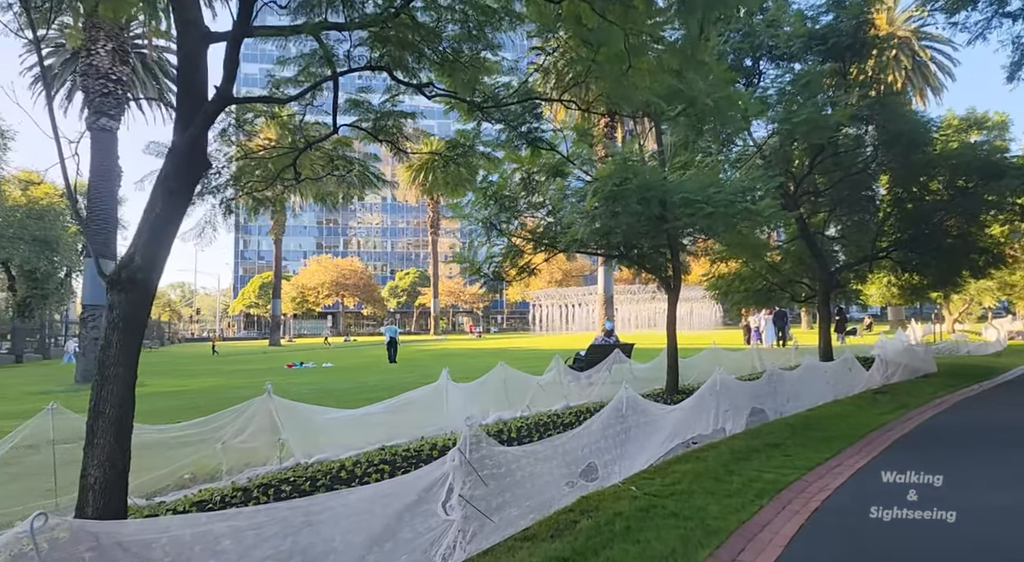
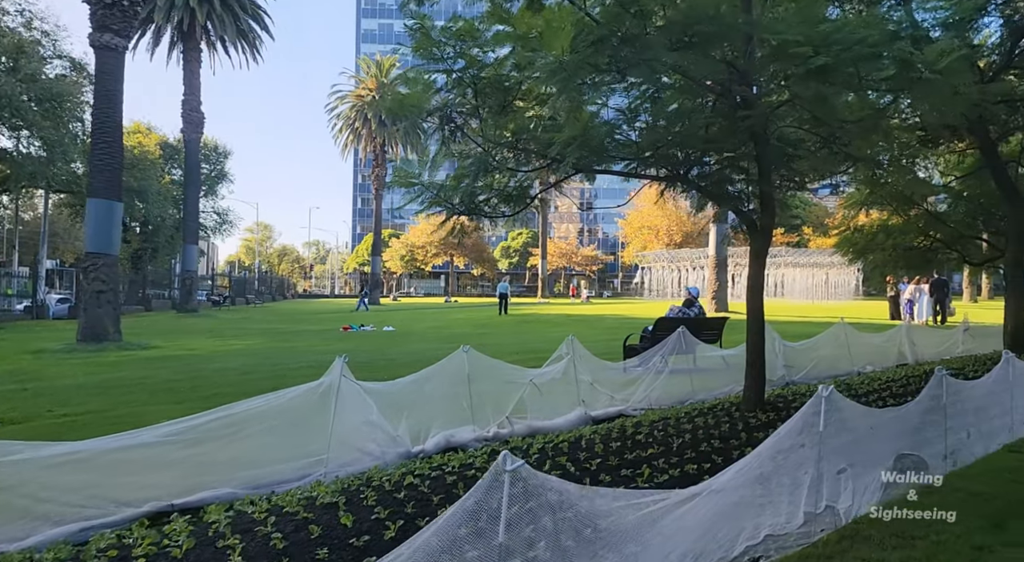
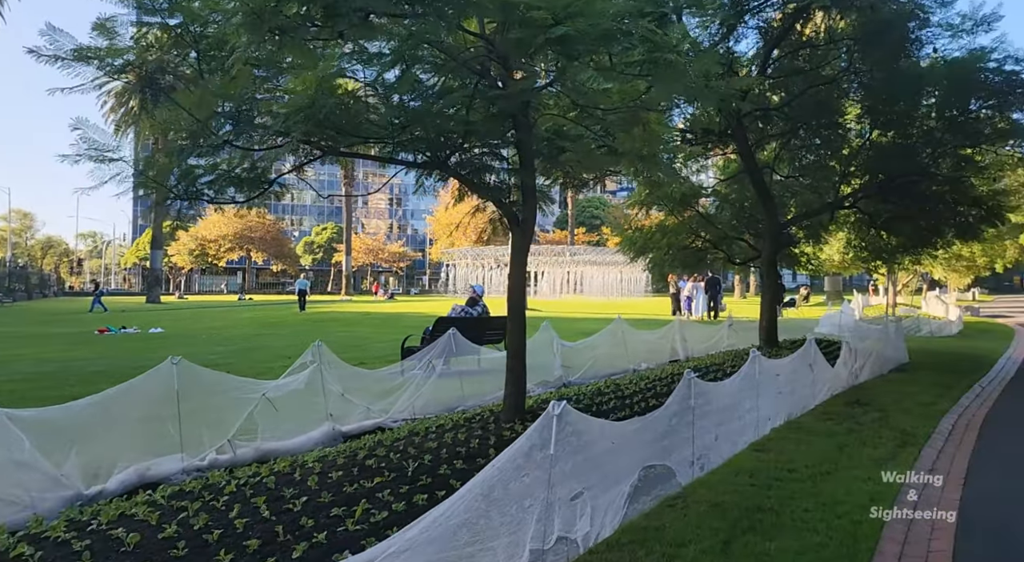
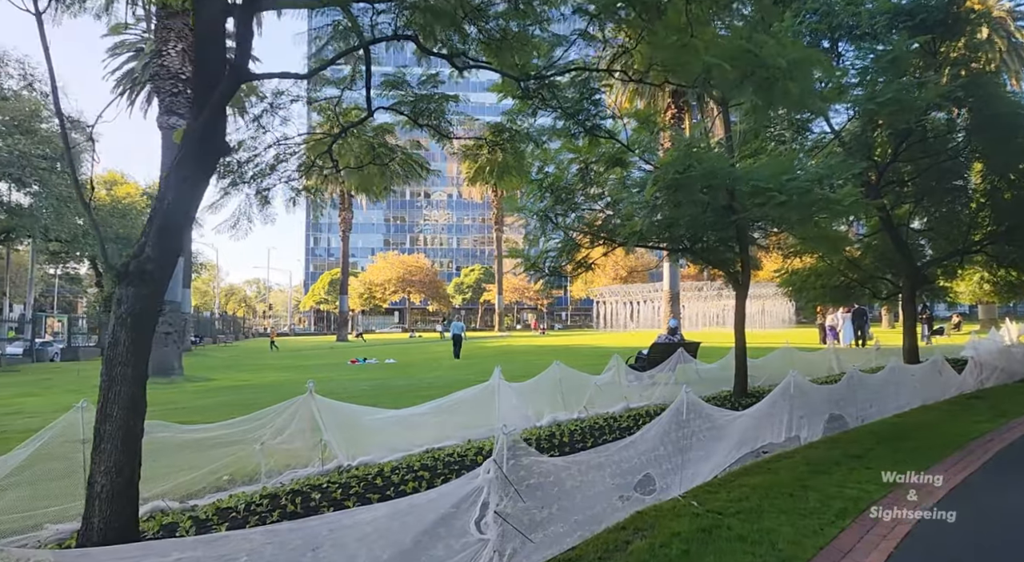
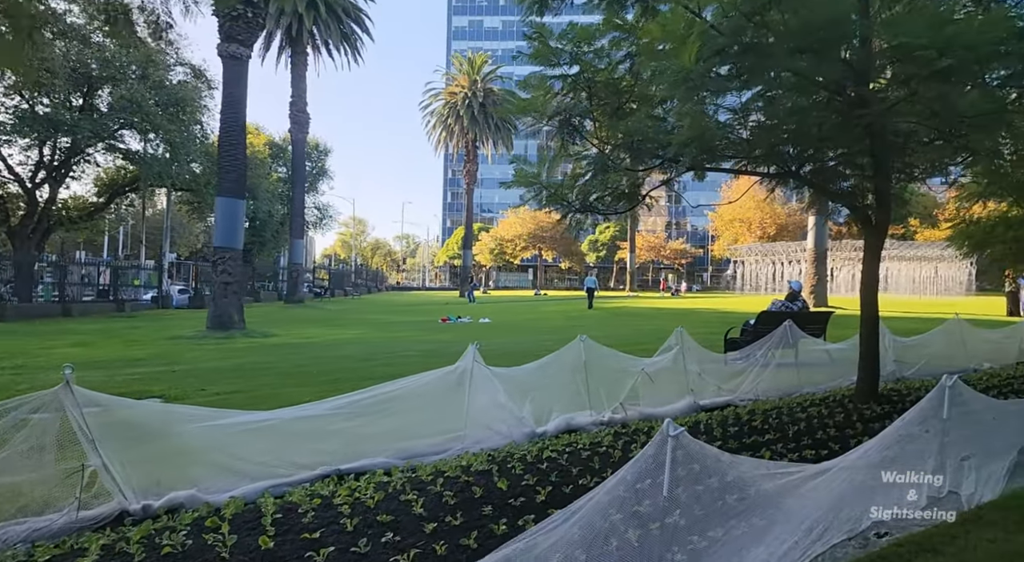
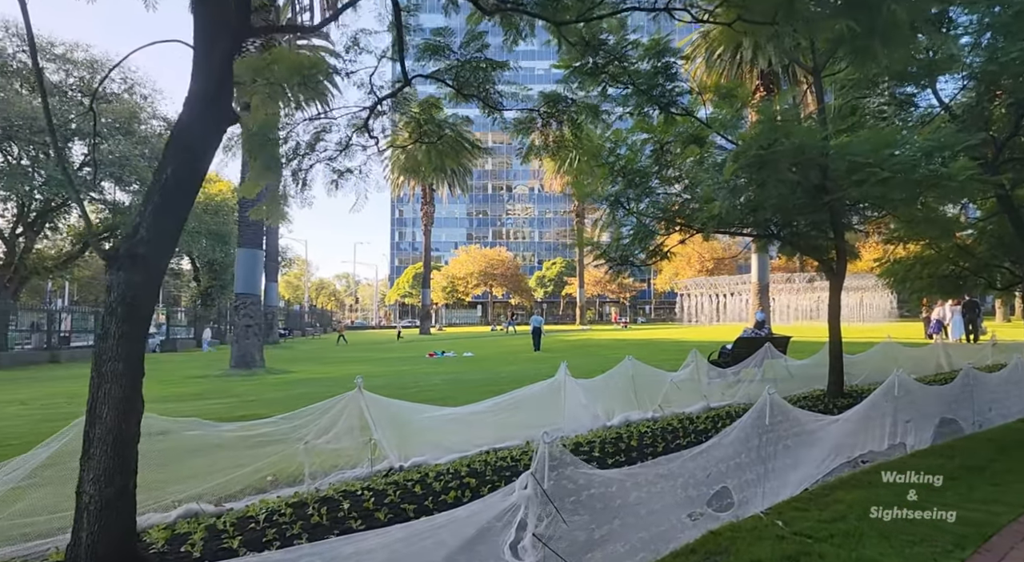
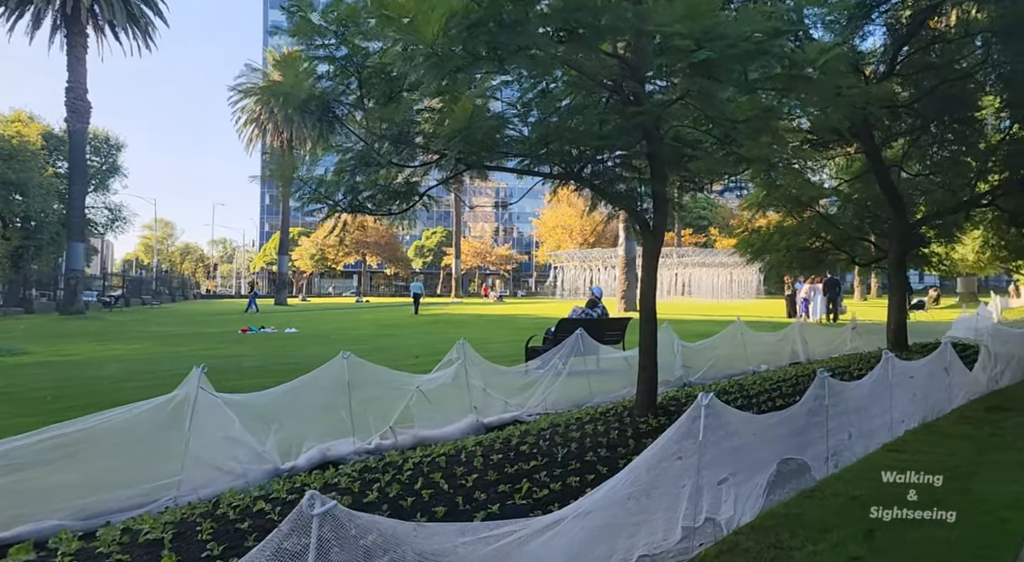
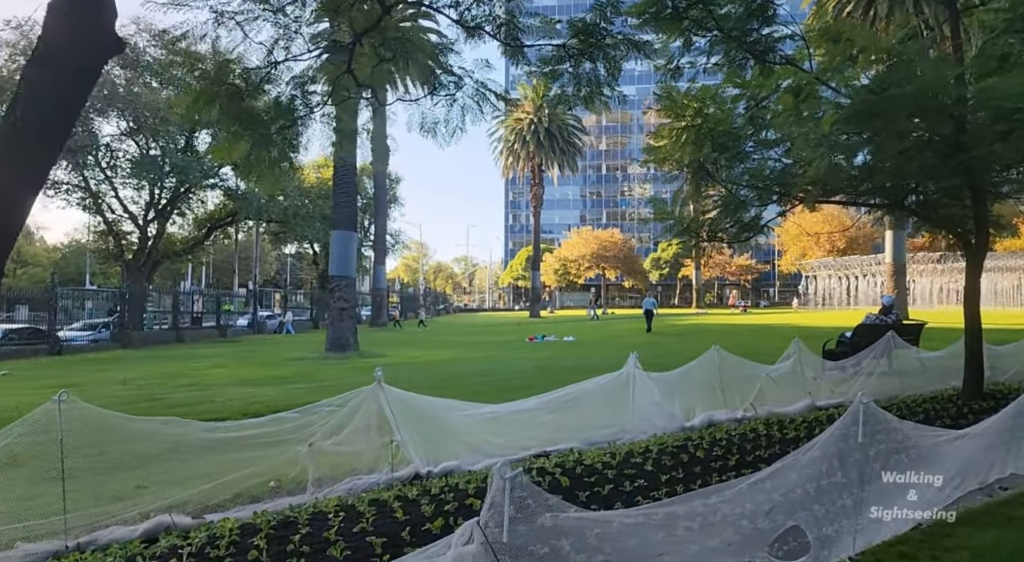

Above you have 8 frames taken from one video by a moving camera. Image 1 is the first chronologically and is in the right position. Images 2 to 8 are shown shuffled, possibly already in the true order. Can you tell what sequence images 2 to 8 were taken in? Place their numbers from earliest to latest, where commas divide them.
4, 6, 8, 5, 2, 7, 3
